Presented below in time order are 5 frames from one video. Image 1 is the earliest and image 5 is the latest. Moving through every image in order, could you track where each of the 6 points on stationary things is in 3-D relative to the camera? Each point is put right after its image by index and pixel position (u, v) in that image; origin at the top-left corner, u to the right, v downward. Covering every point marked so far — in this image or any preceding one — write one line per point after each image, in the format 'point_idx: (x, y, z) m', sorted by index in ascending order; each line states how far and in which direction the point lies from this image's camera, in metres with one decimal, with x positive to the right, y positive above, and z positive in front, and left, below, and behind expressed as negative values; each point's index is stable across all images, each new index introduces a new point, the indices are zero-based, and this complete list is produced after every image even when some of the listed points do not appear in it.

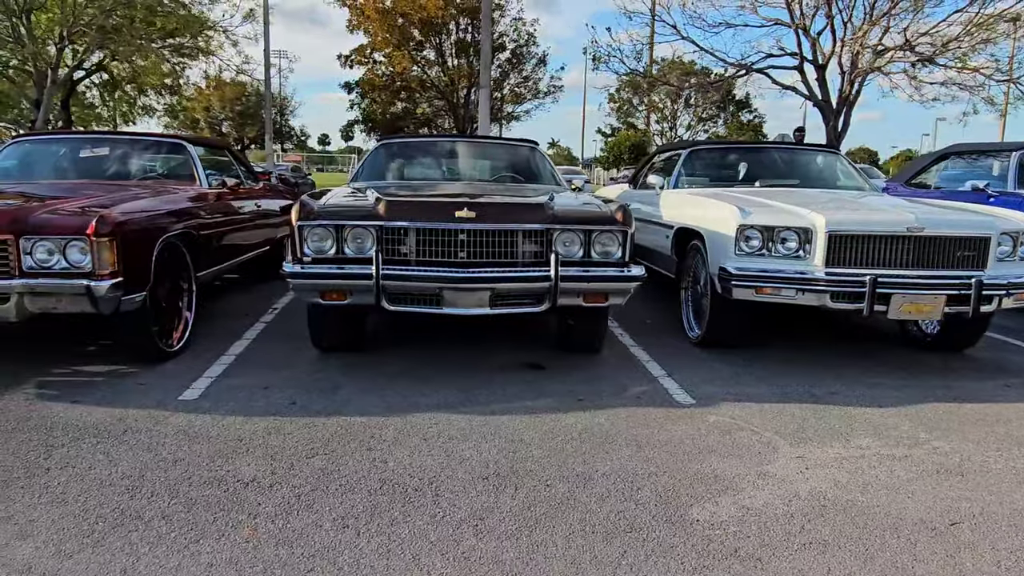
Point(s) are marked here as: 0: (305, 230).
0: (-1.3, +0.4, +4.5) m
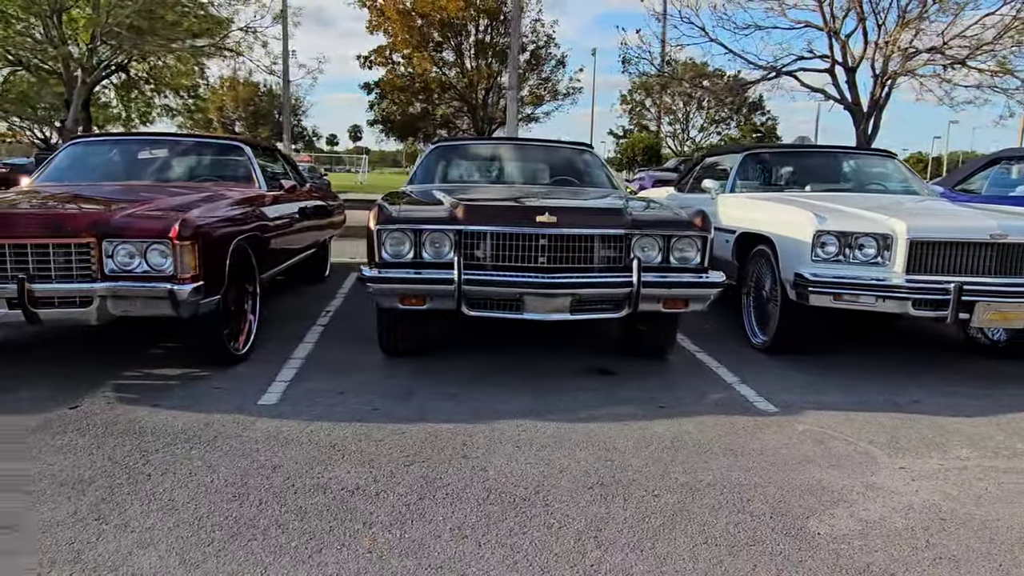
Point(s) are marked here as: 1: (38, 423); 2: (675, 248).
0: (-0.8, +0.3, +4.5) m
1: (-2.5, -0.7, +3.9) m
2: (+1.0, +0.3, +4.6) m
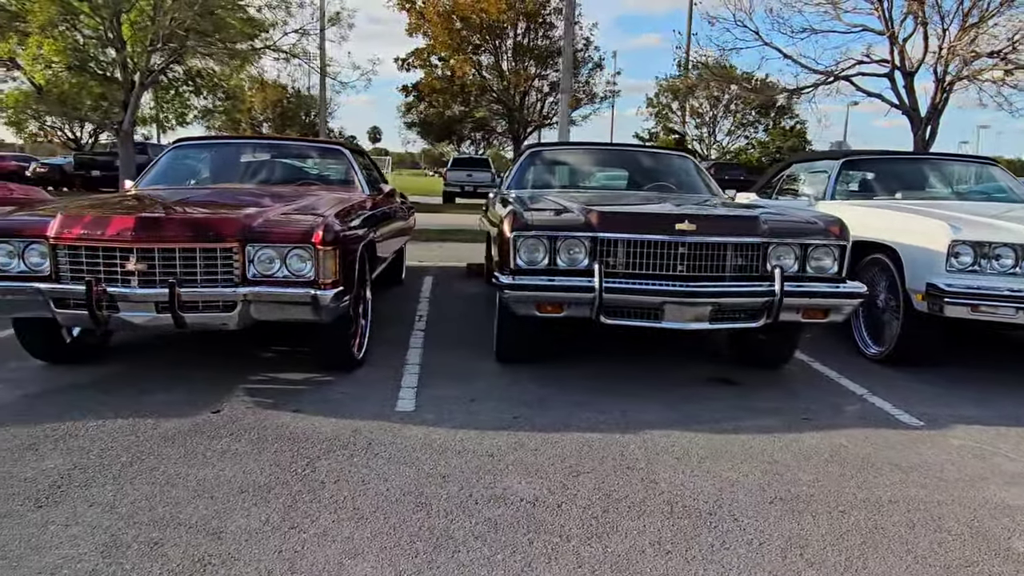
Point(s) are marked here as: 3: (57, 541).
0: (0.0, +0.3, +4.4) m
1: (-1.7, -0.7, +3.9) m
2: (+1.8, +0.2, +4.5) m
3: (-1.7, -0.9, +2.7) m
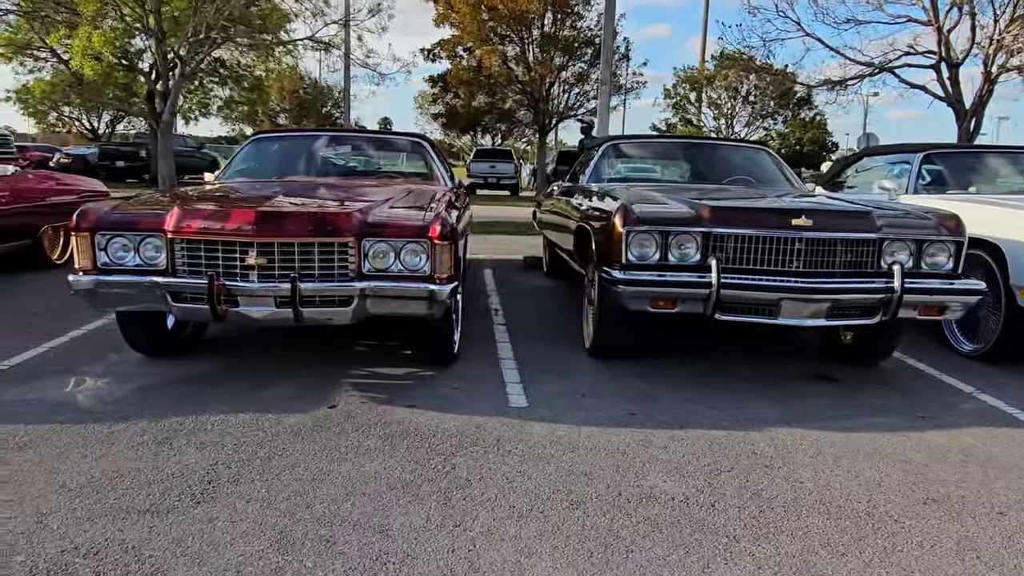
0: (+0.7, +0.3, +4.4) m
1: (-1.0, -0.7, +3.8) m
2: (+2.5, +0.2, +4.4) m
3: (-1.0, -0.9, +2.7) m
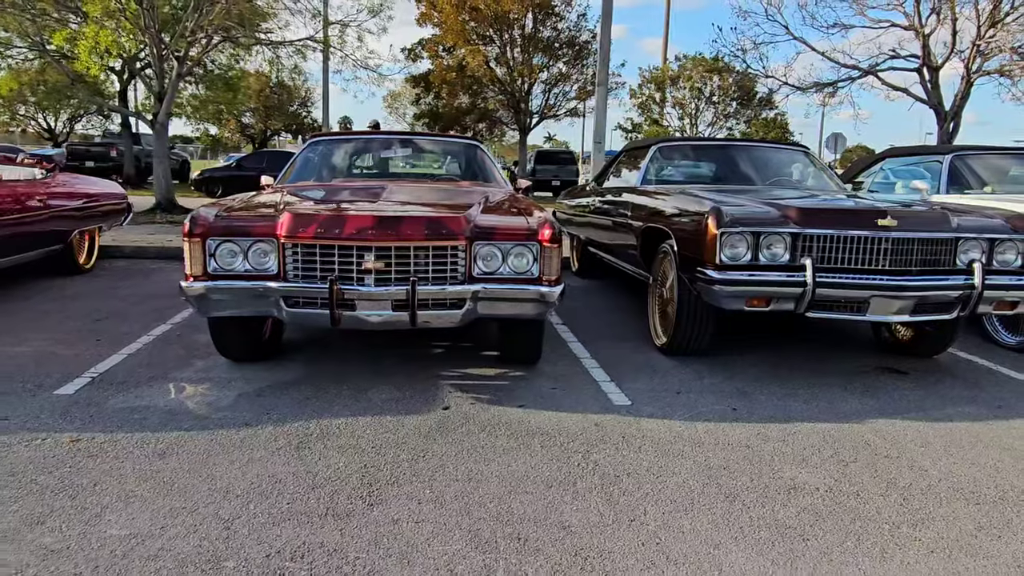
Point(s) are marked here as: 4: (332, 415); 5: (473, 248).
0: (+1.3, +0.3, +4.5) m
1: (-0.4, -0.7, +3.9) m
2: (+3.1, +0.2, +4.7) m
3: (-0.3, -0.9, +2.8) m
4: (-1.0, -0.7, +4.0) m
5: (-0.2, +0.2, +4.1) m
